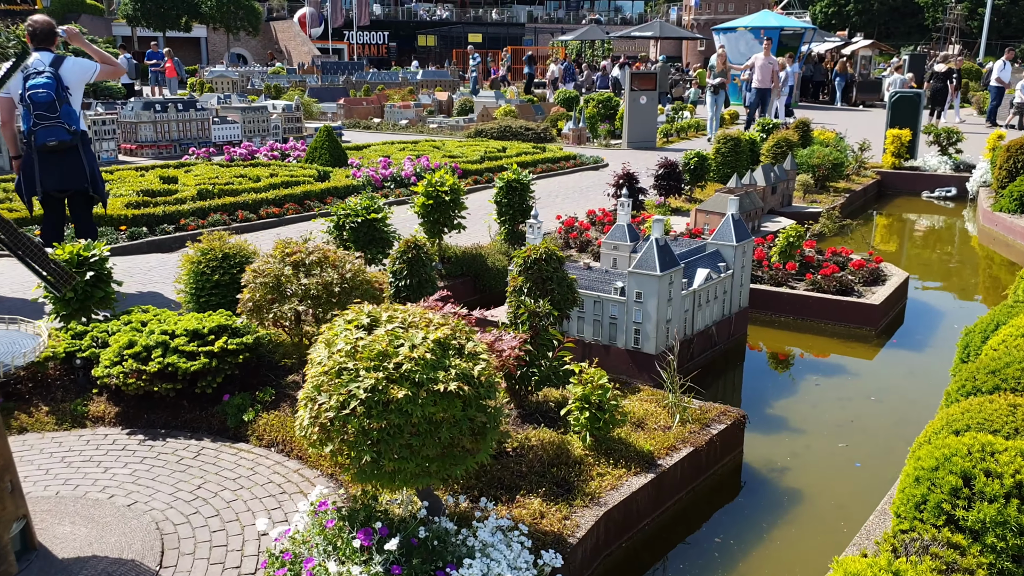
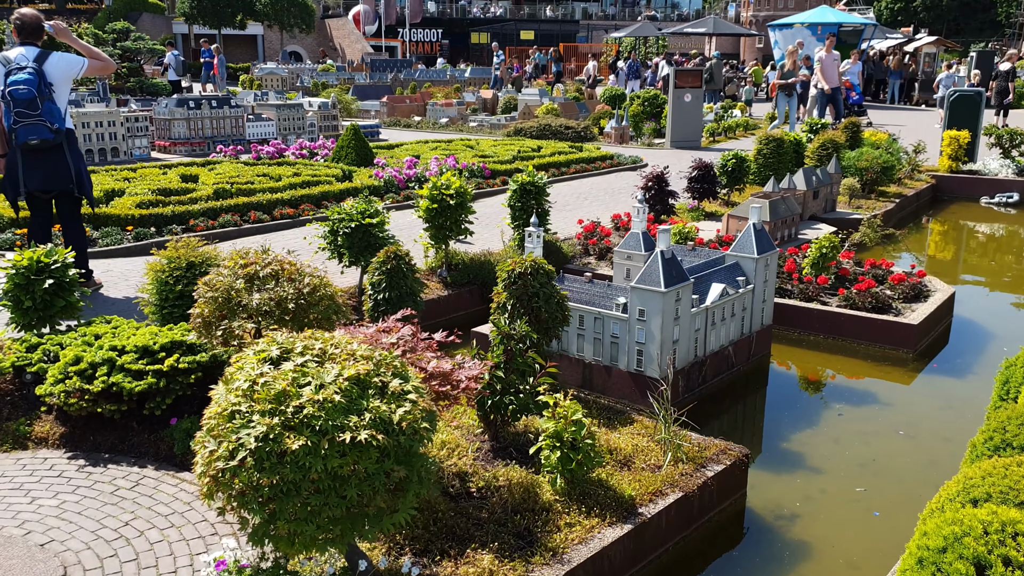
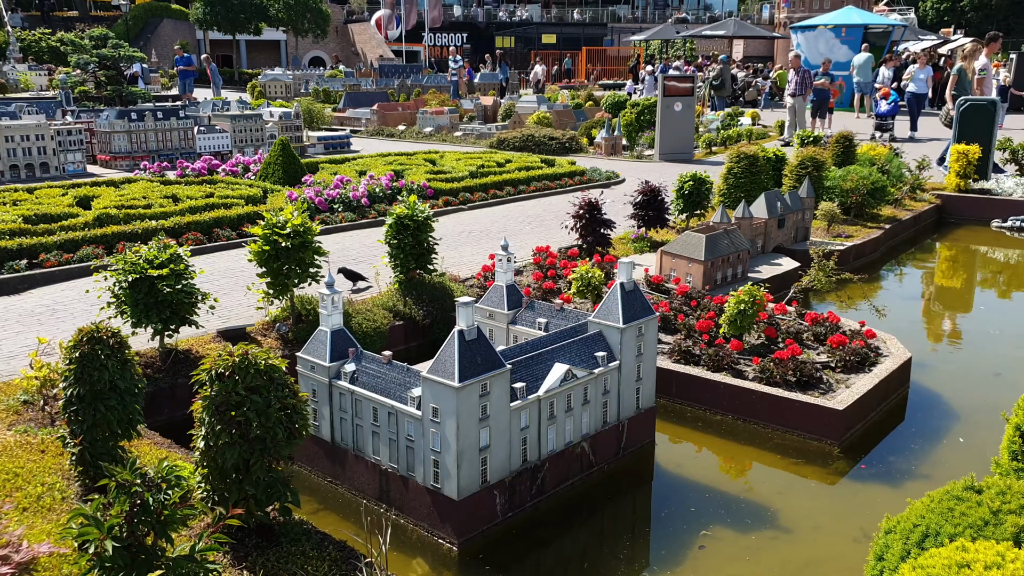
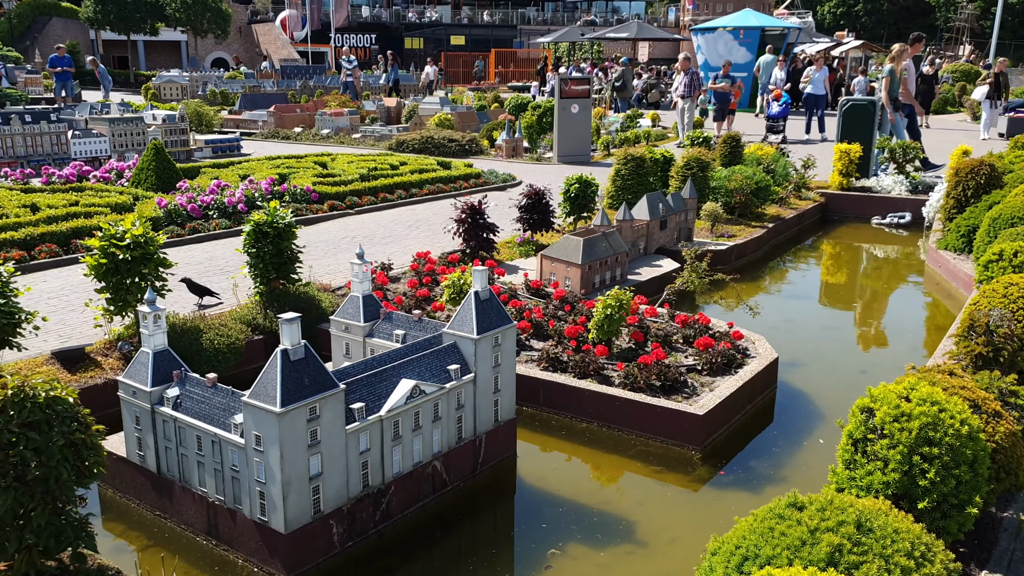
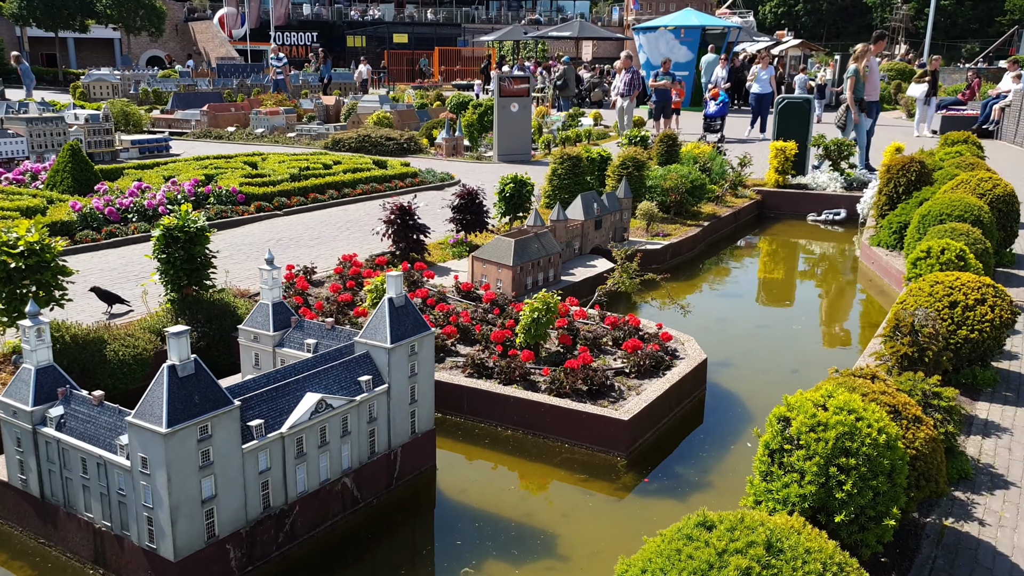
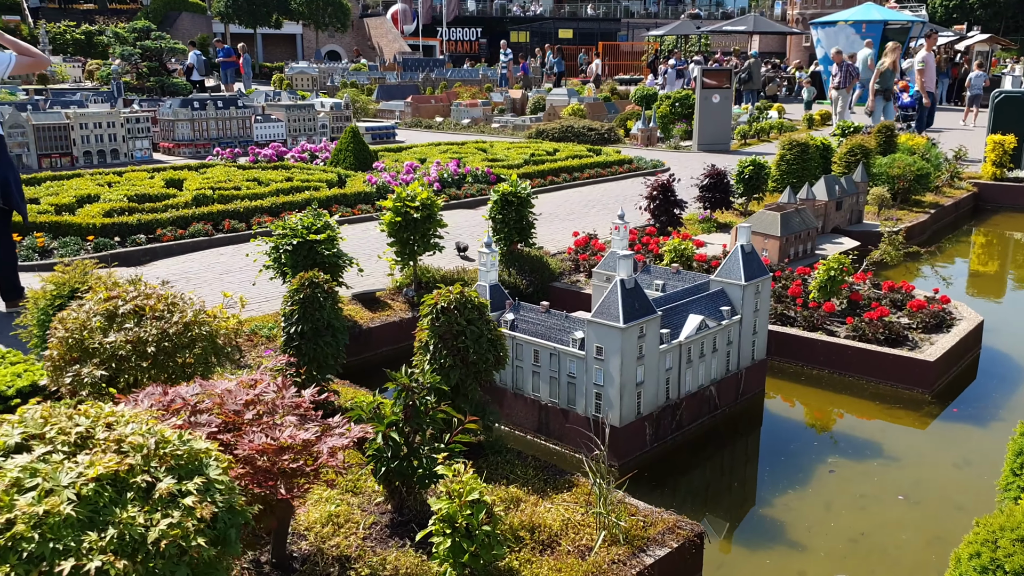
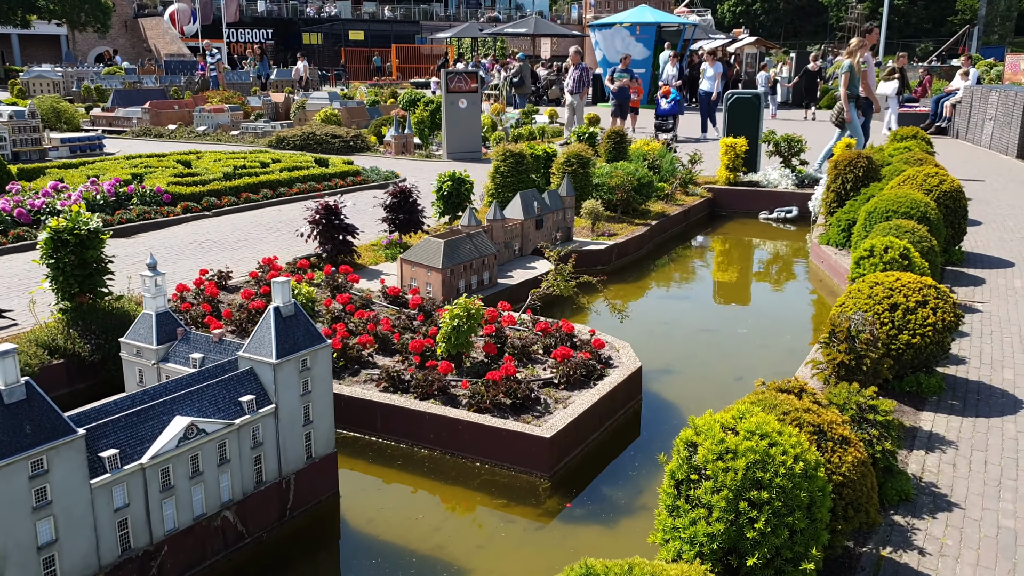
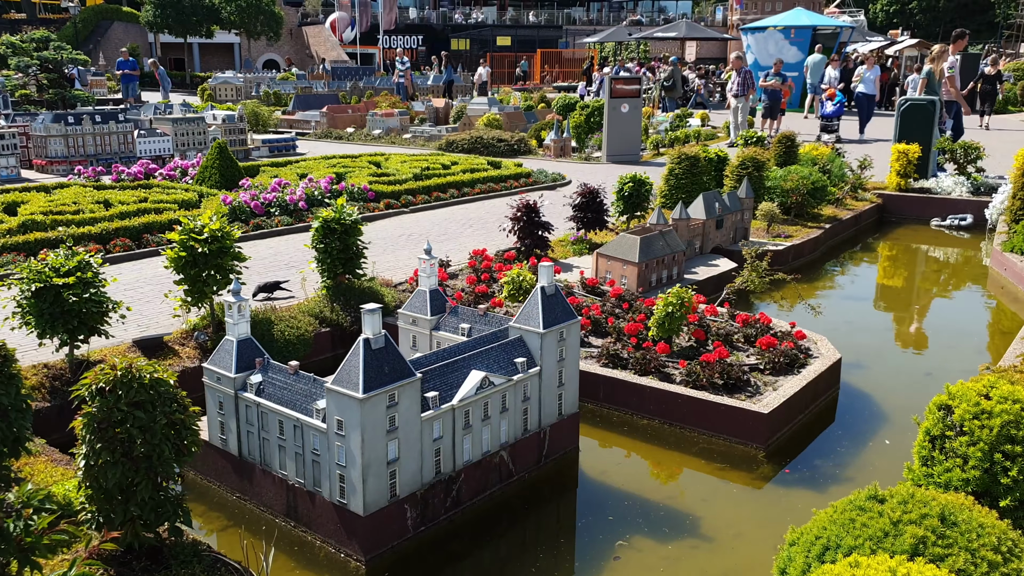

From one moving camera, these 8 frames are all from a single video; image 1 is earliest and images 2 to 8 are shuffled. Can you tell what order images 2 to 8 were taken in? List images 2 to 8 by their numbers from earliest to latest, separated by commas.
2, 6, 3, 8, 4, 5, 7
